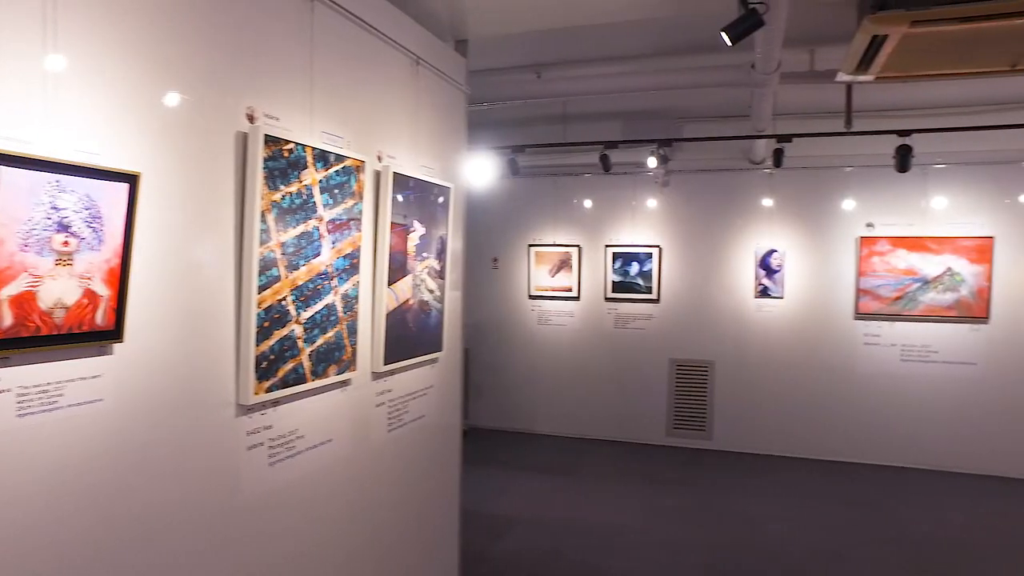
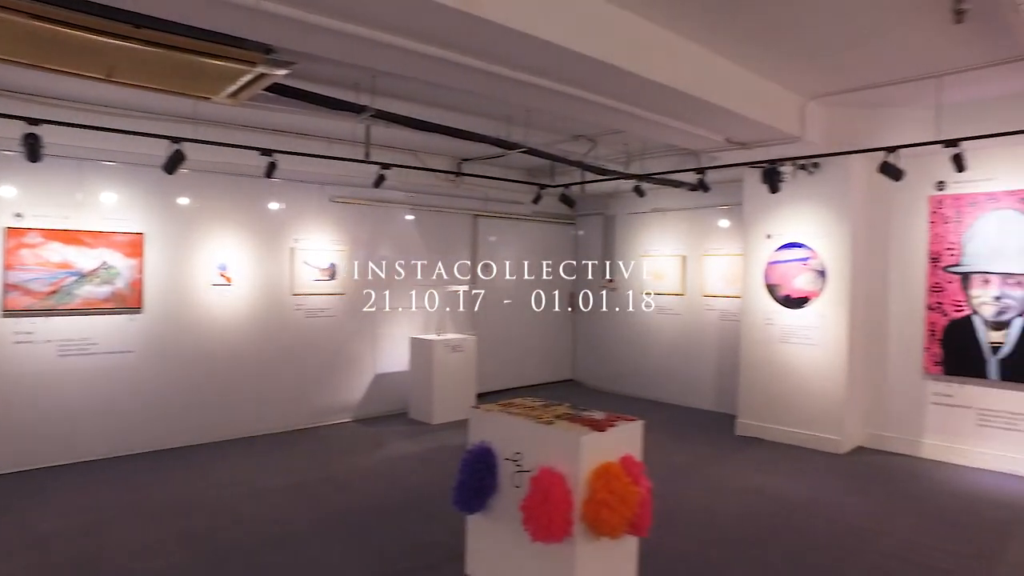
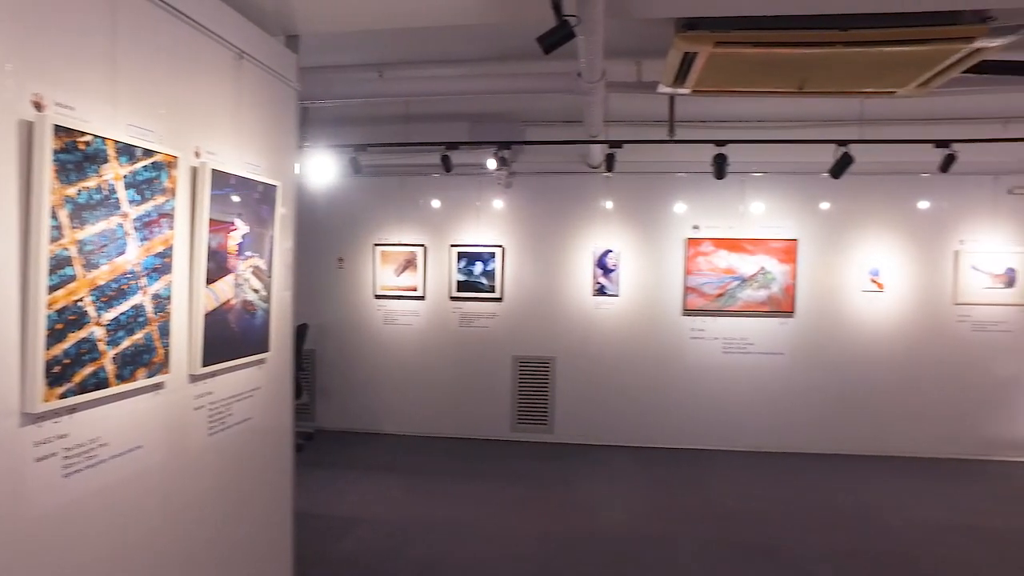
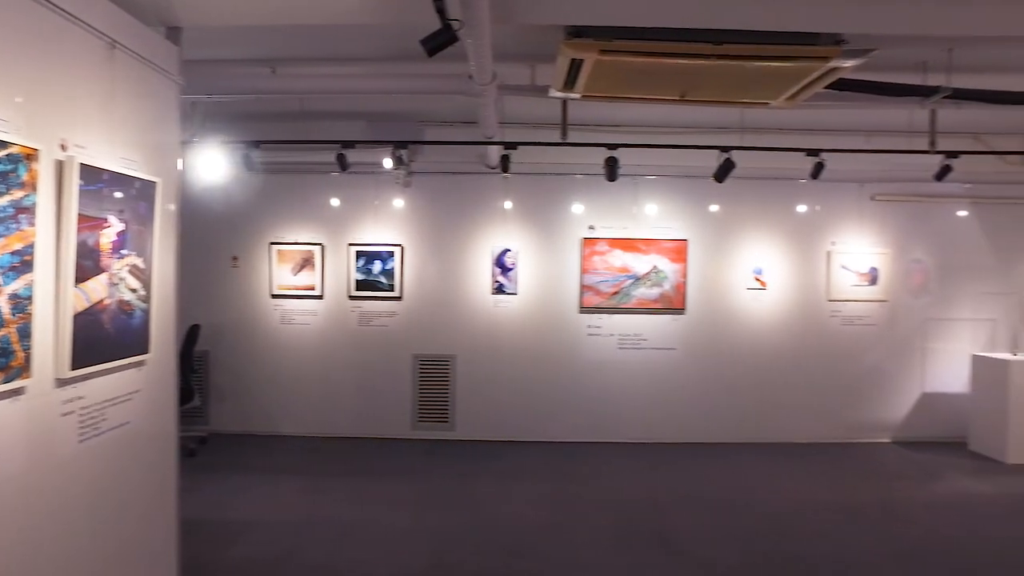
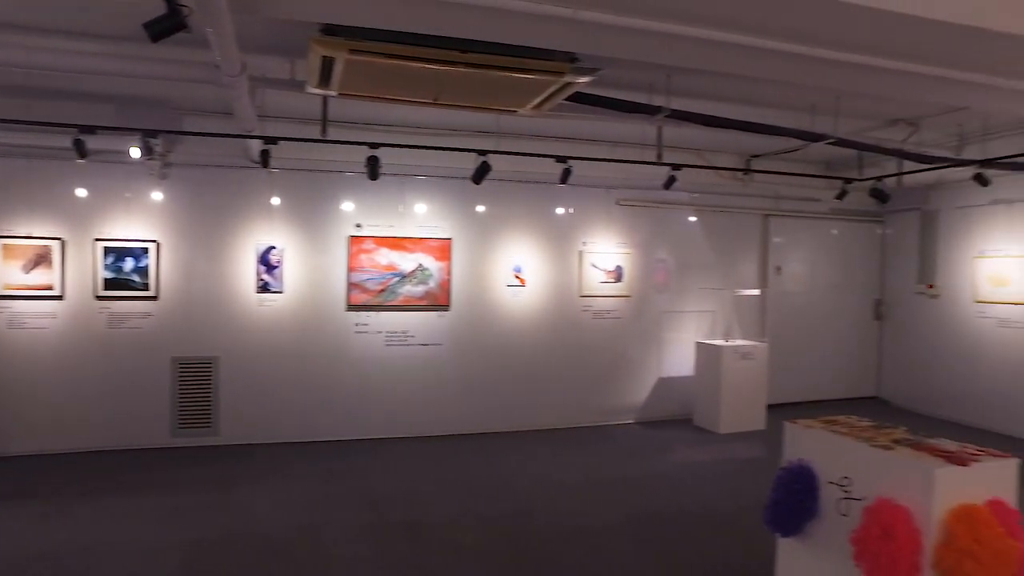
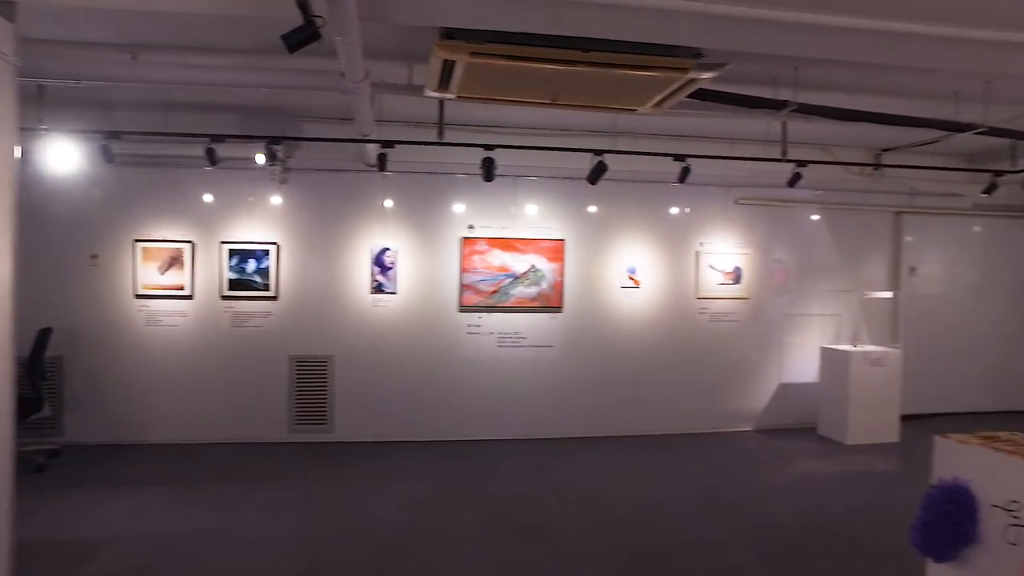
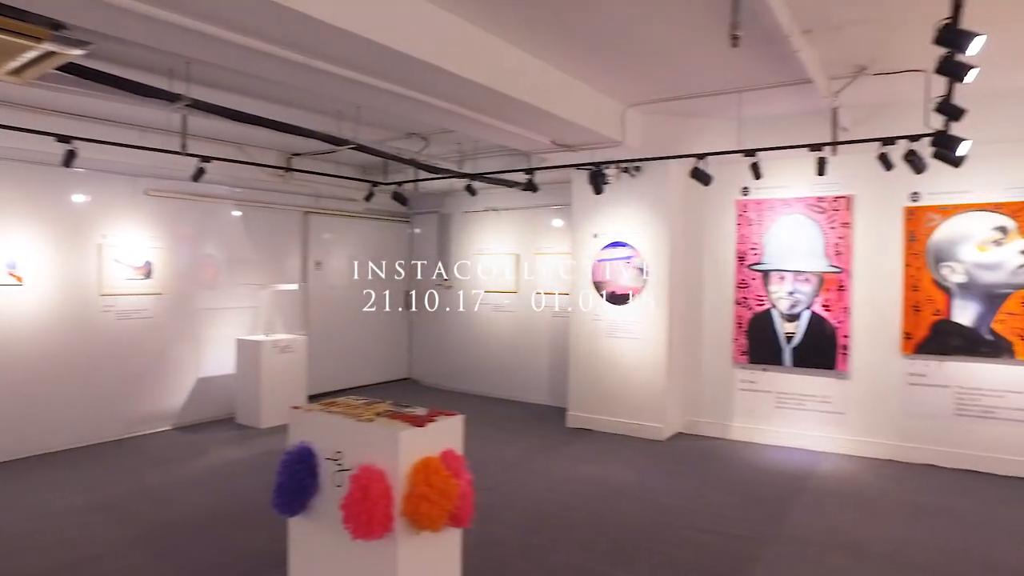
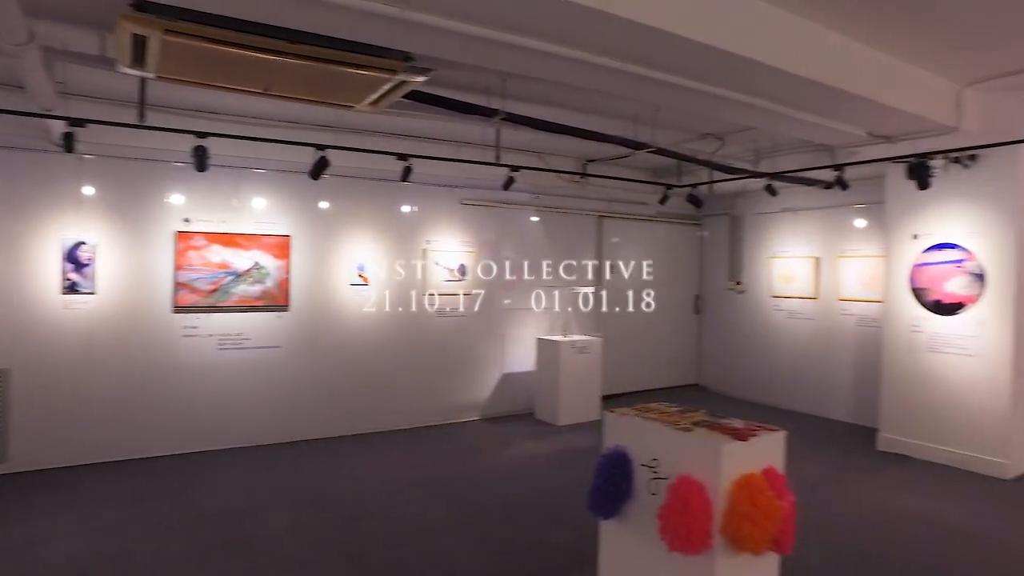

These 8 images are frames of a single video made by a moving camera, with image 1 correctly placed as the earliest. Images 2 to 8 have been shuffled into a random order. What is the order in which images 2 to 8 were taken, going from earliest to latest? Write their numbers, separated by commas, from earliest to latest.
3, 4, 6, 5, 8, 2, 7
